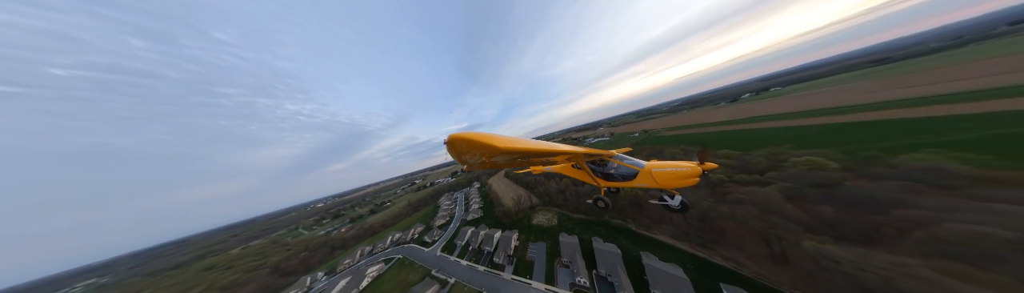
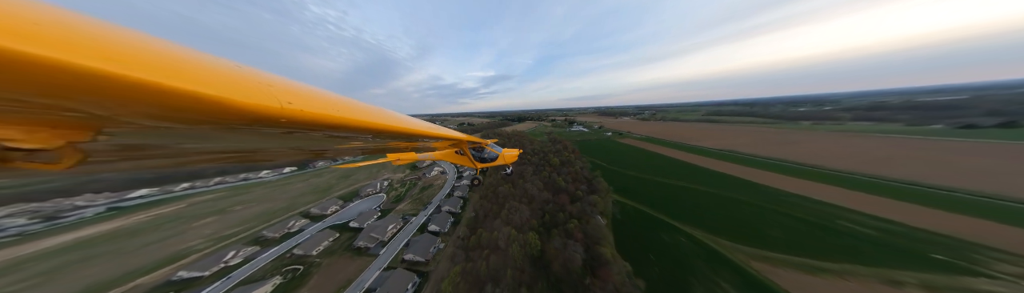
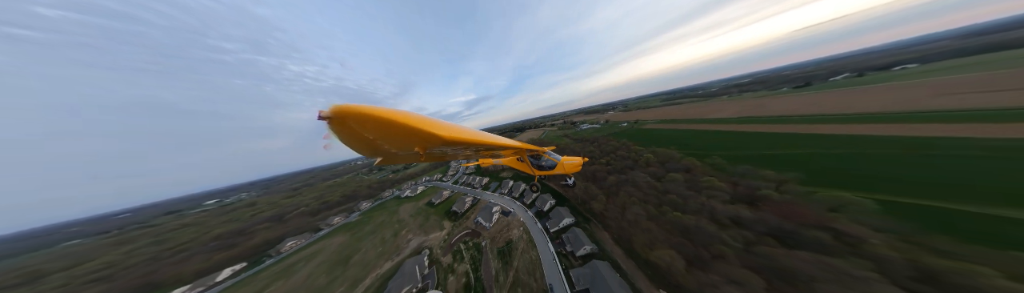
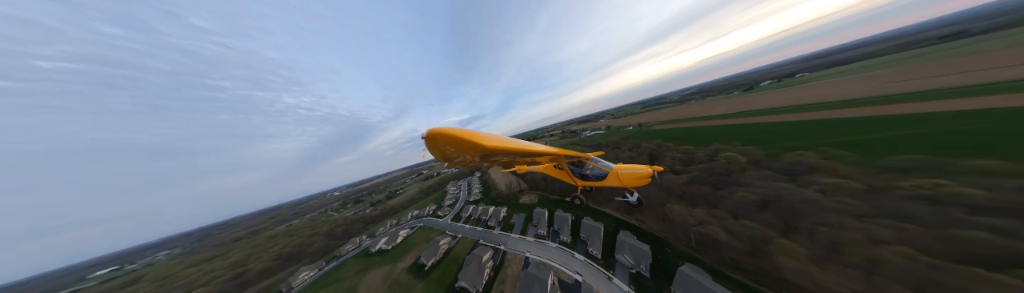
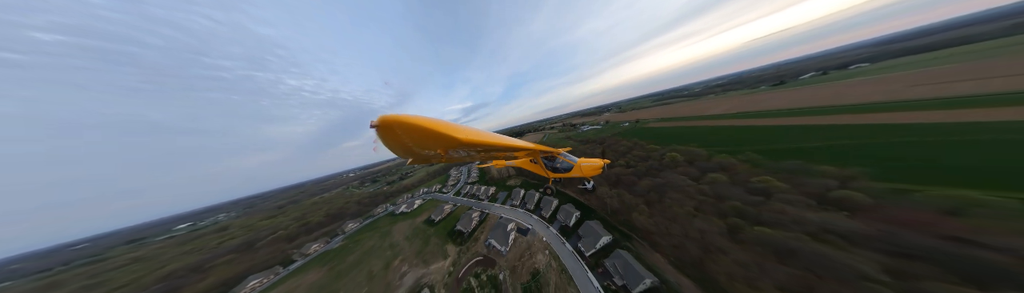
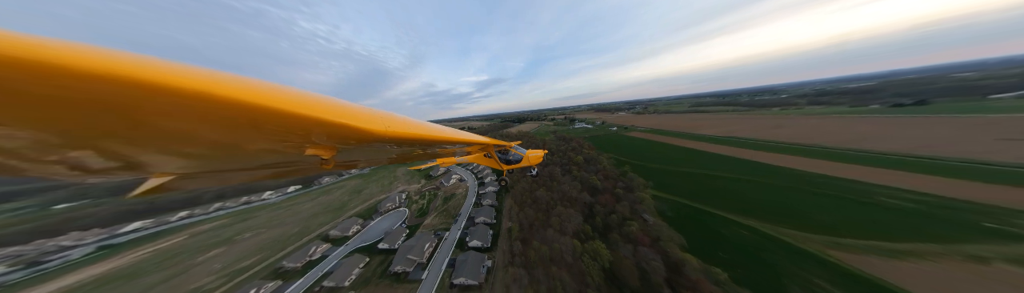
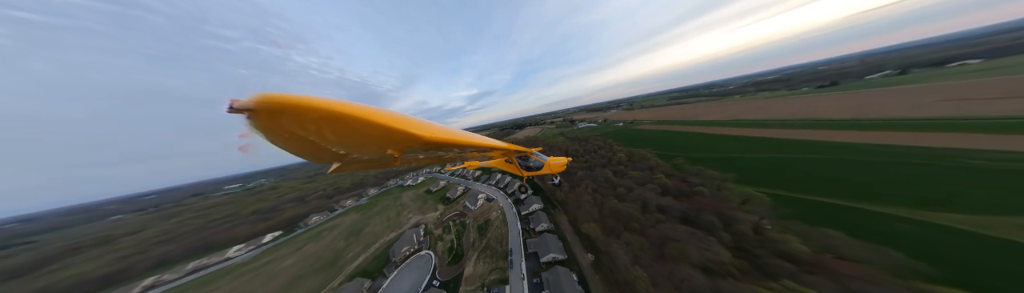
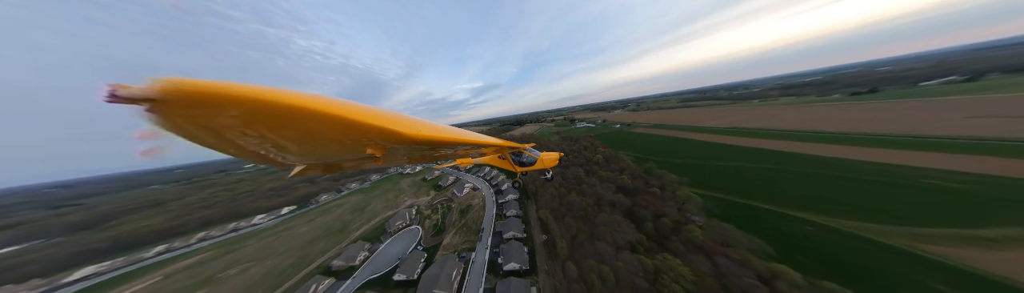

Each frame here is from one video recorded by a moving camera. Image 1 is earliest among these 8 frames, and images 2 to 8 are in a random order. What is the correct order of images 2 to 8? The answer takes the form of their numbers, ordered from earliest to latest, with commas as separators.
4, 5, 3, 7, 8, 6, 2
